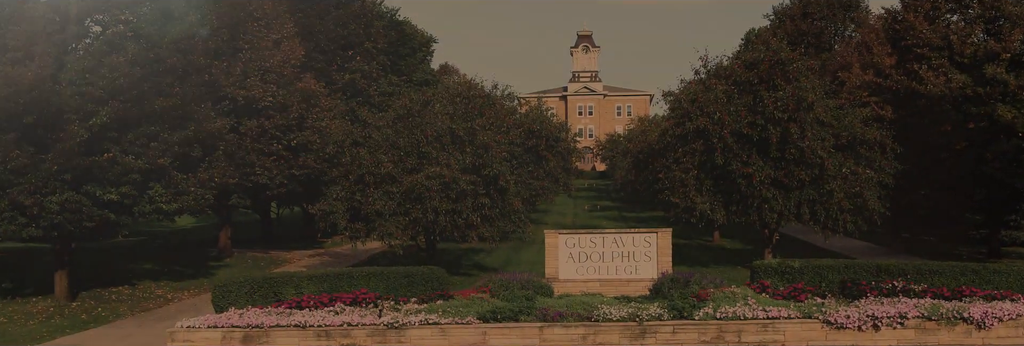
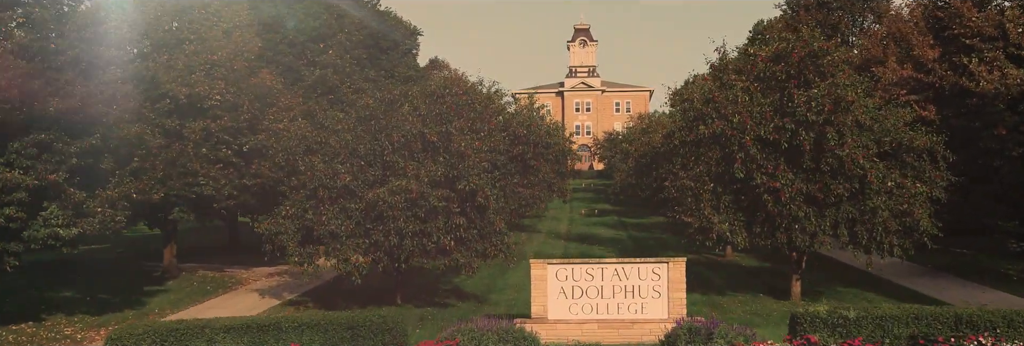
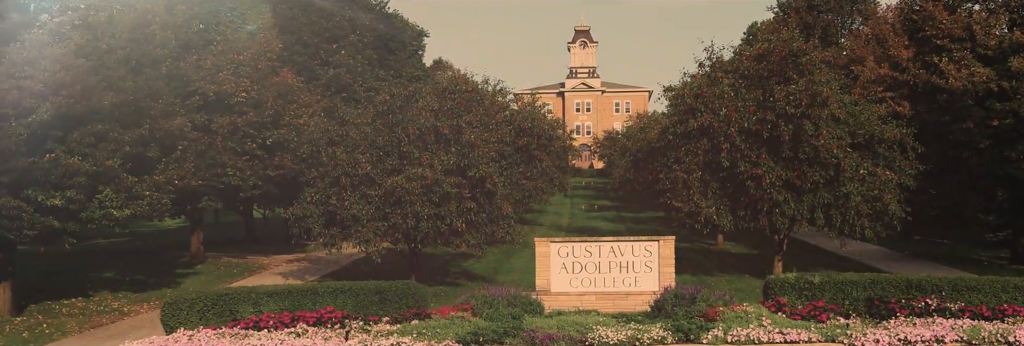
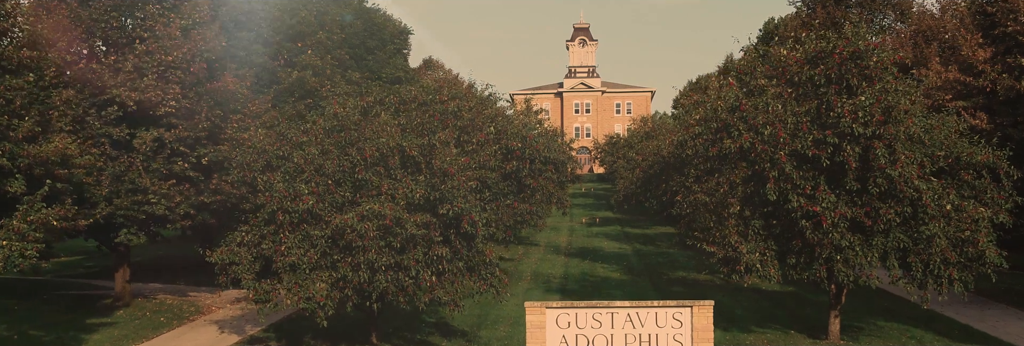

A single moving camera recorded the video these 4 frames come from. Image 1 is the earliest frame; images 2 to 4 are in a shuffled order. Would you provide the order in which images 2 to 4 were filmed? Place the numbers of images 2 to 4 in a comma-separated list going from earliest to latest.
3, 2, 4
